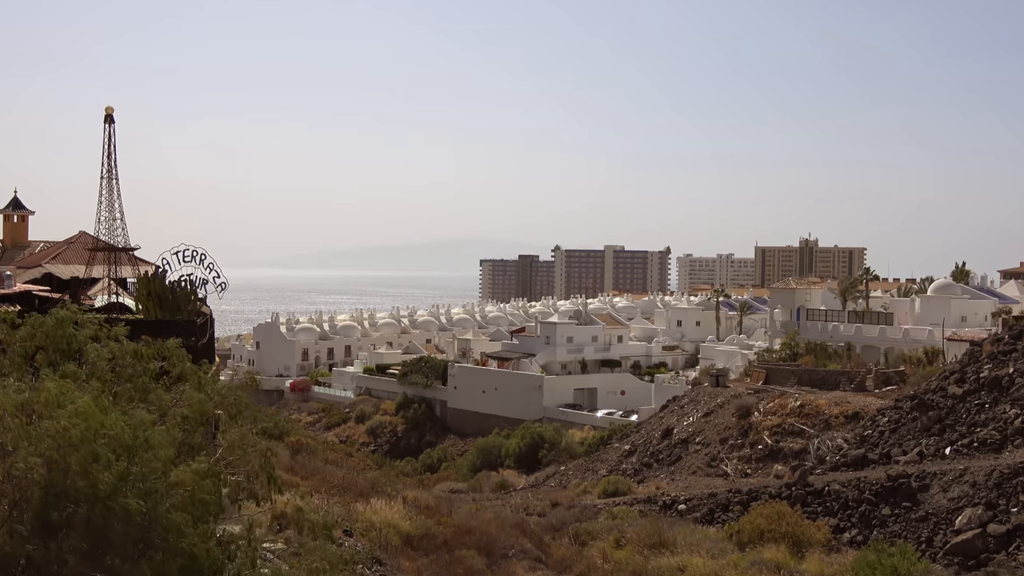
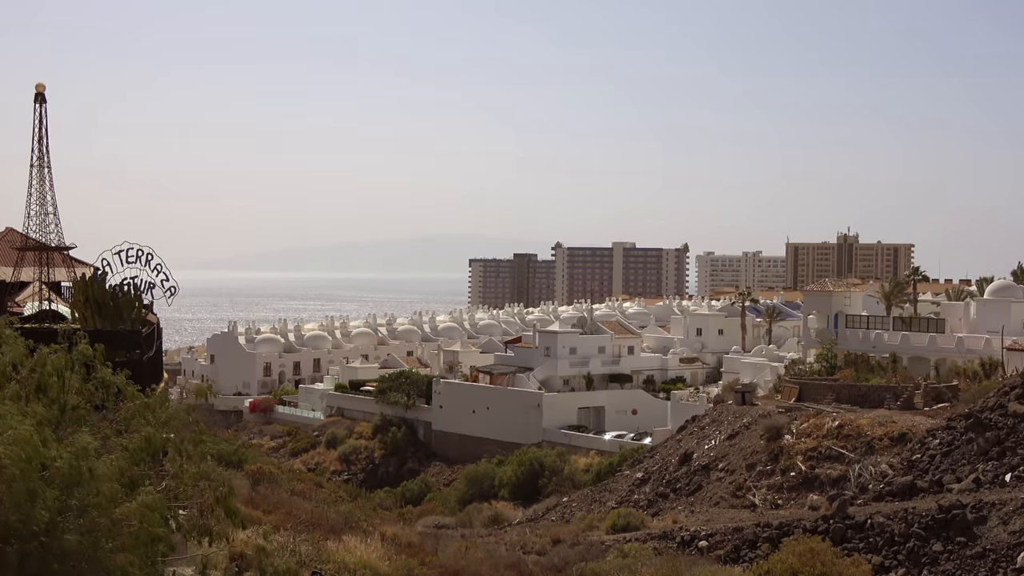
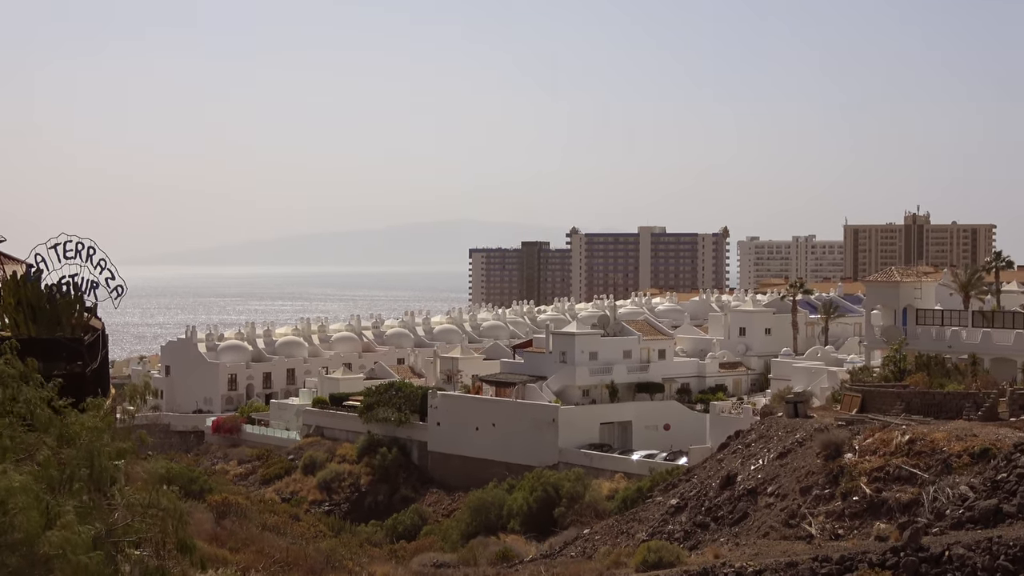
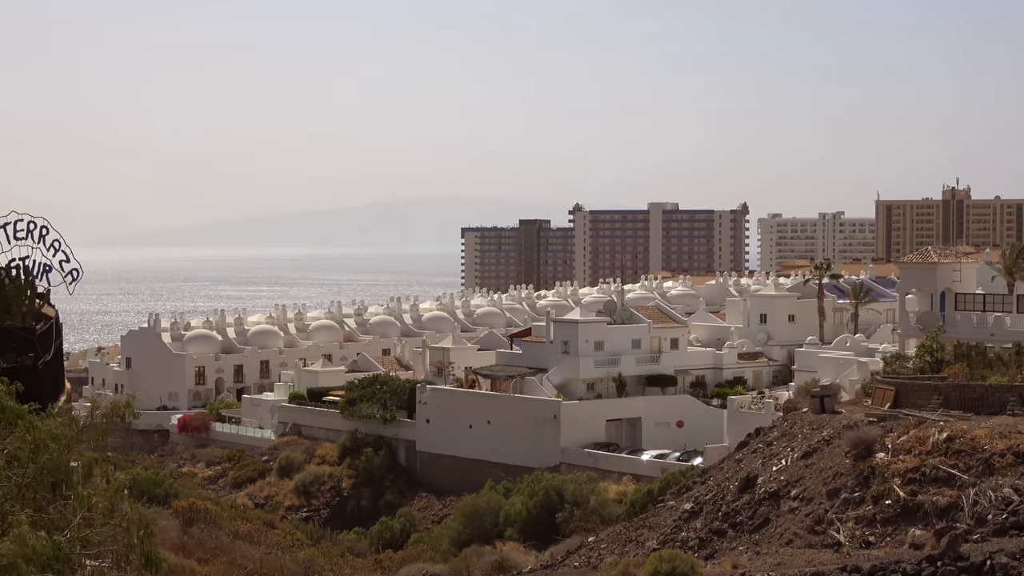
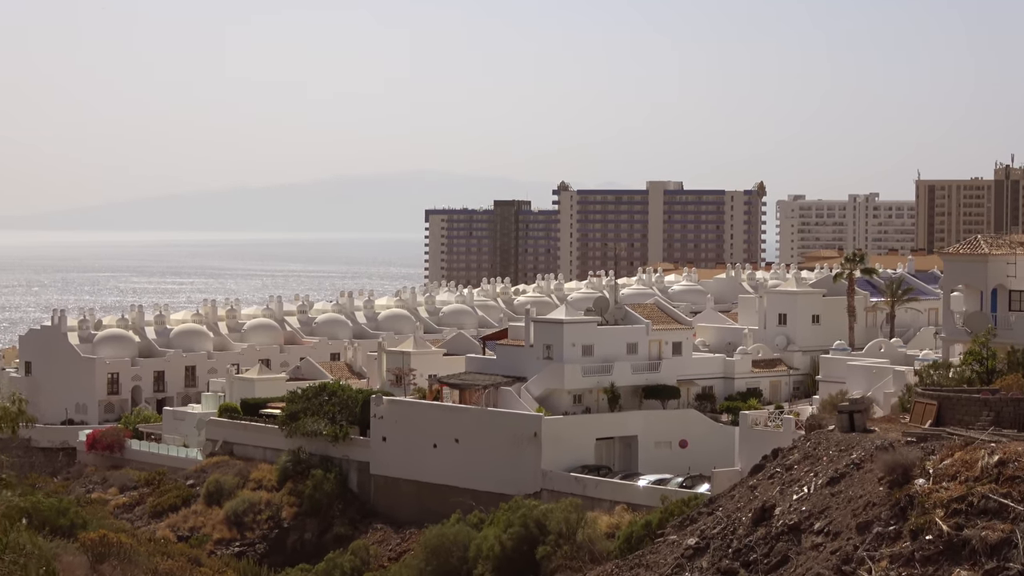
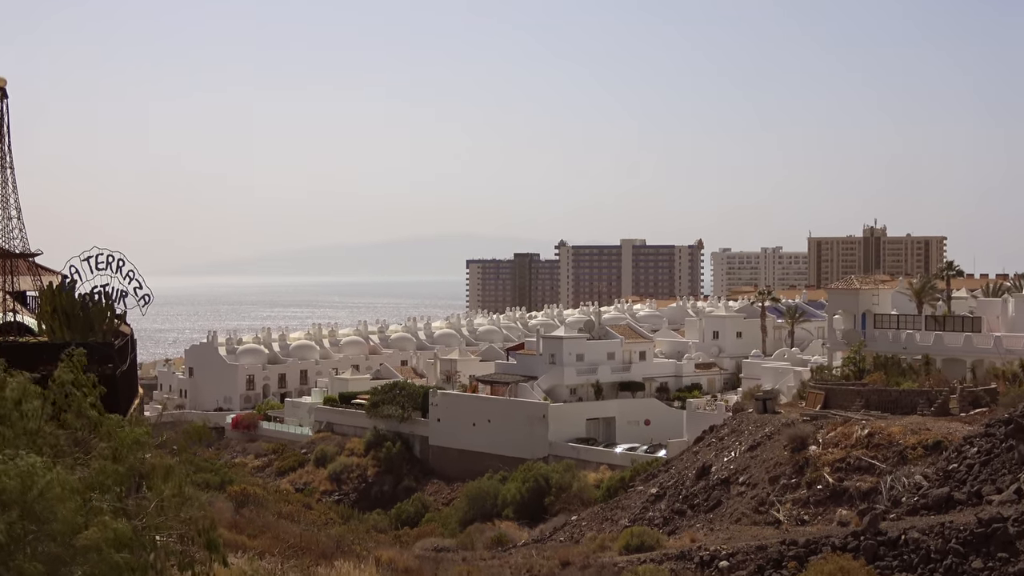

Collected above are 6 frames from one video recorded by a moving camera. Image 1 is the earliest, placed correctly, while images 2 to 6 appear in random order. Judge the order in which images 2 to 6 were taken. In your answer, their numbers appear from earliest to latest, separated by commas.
2, 6, 3, 4, 5
